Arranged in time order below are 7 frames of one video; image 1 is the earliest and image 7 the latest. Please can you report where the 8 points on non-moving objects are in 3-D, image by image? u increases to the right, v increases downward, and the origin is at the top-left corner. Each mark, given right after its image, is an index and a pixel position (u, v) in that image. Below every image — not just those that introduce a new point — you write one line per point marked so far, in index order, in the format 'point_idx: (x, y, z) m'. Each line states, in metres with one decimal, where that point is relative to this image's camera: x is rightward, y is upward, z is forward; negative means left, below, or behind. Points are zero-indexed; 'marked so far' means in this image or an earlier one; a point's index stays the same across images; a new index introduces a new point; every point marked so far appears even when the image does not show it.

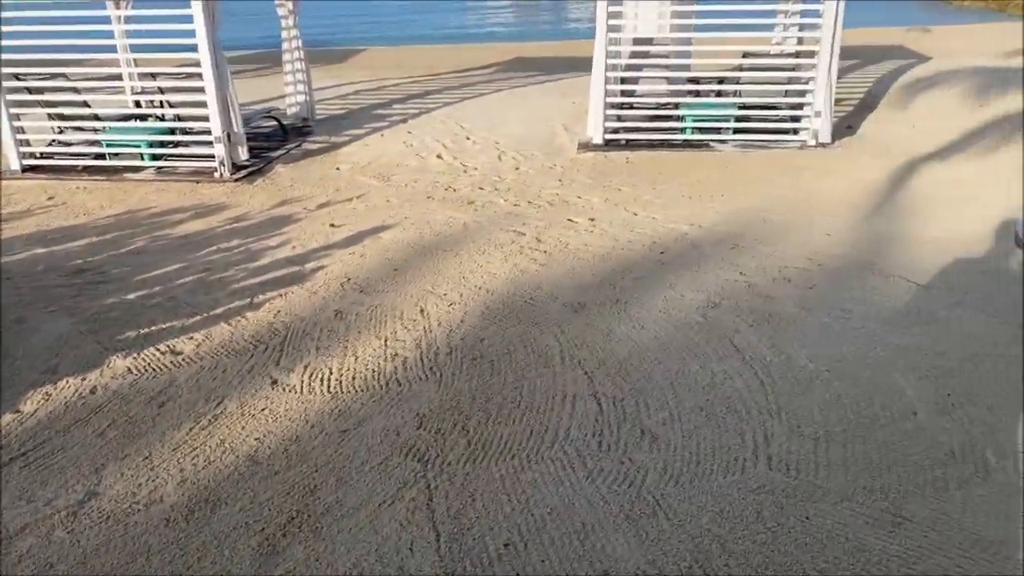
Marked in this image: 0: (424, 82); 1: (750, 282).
0: (-1.5, +3.4, +13.3) m
1: (+1.2, 0.0, +4.2) m
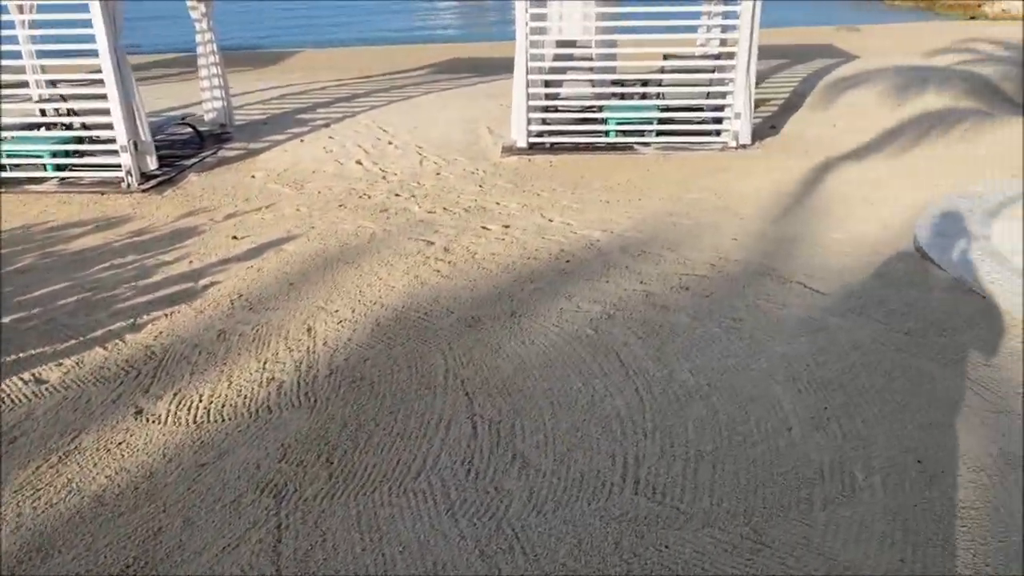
0: (-2.6, +3.3, +13.1) m
1: (+0.7, 0.0, +4.1) m
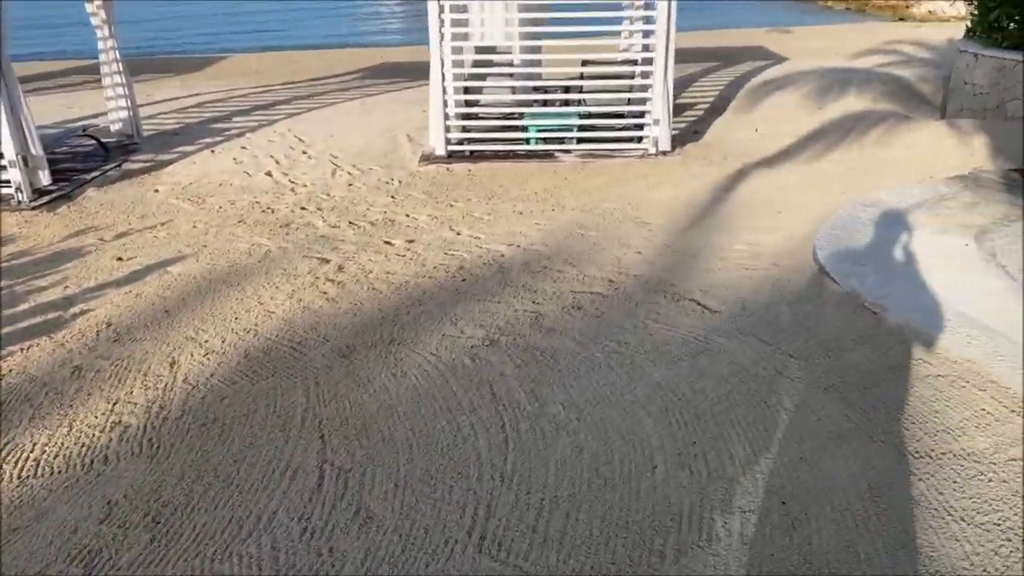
0: (-3.7, +3.1, +12.7) m
1: (+0.1, -0.1, +3.9) m
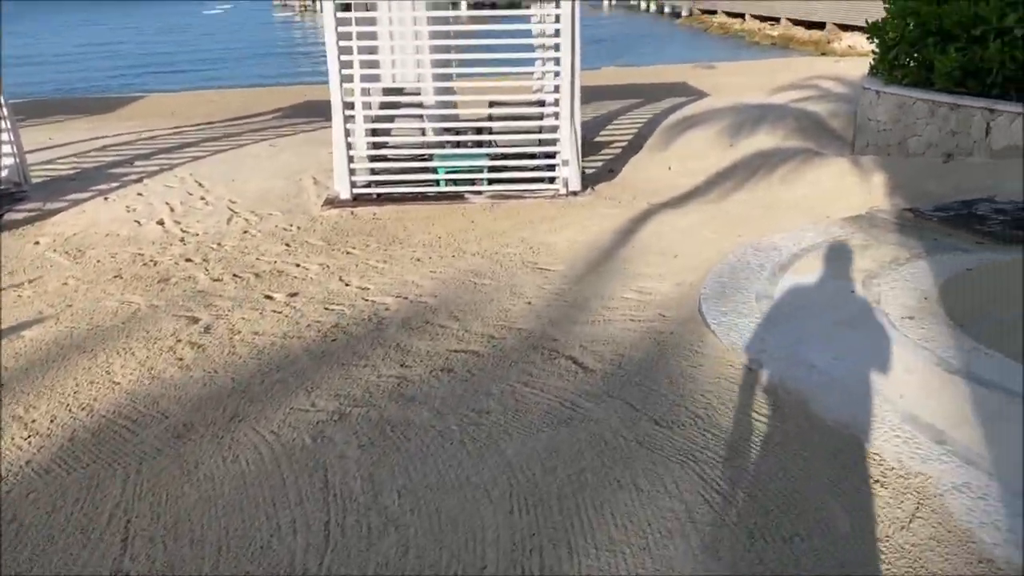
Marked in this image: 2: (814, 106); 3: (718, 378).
0: (-4.9, +2.4, +12.3) m
1: (-0.5, -0.4, +3.7) m
2: (+4.4, +2.7, +11.9) m
3: (+0.9, -0.4, +3.5) m
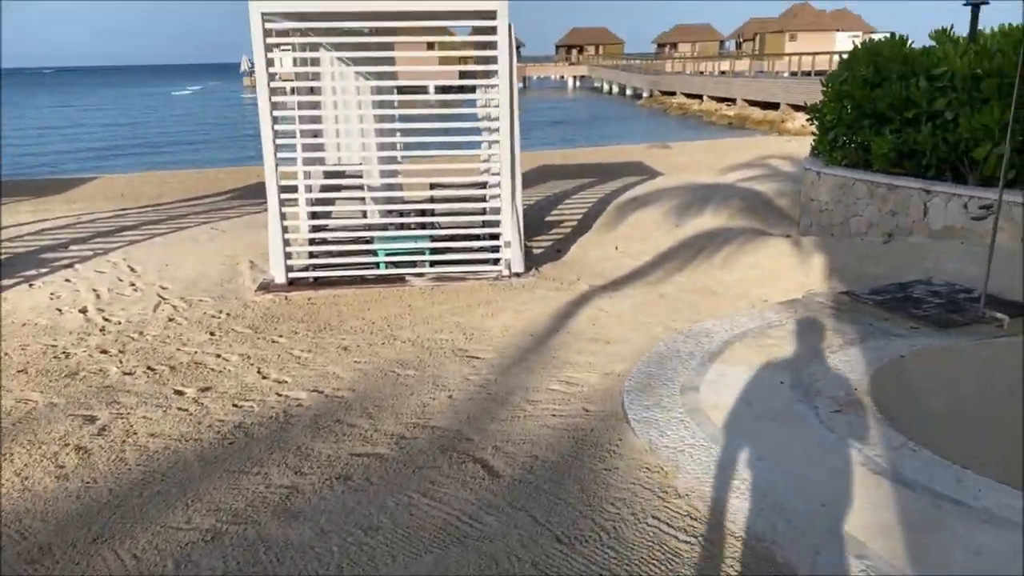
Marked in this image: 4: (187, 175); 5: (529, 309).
0: (-5.7, +1.1, +12.1) m
1: (-0.9, -0.8, +3.4) m
2: (+3.7, +1.5, +12.1) m
3: (+0.5, -0.8, +3.3) m
4: (-7.0, +2.4, +17.4) m
5: (+0.1, -0.2, +6.6) m
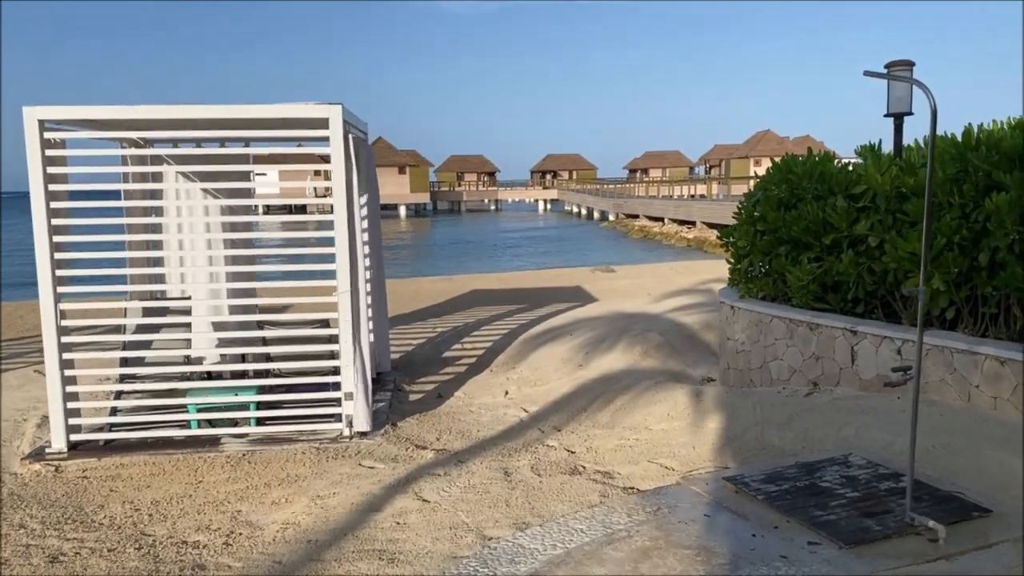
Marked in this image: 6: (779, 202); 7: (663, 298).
0: (-7.0, -0.8, +10.5) m
1: (-2.1, -1.5, +1.7) m
2: (+2.4, -0.4, +10.8) m
3: (-0.7, -1.4, +1.7) m
4: (-8.5, -0.3, +15.9) m
5: (-1.1, -1.3, +5.1) m
6: (+2.4, +0.8, +7.1) m
7: (+2.6, -0.2, +13.7) m
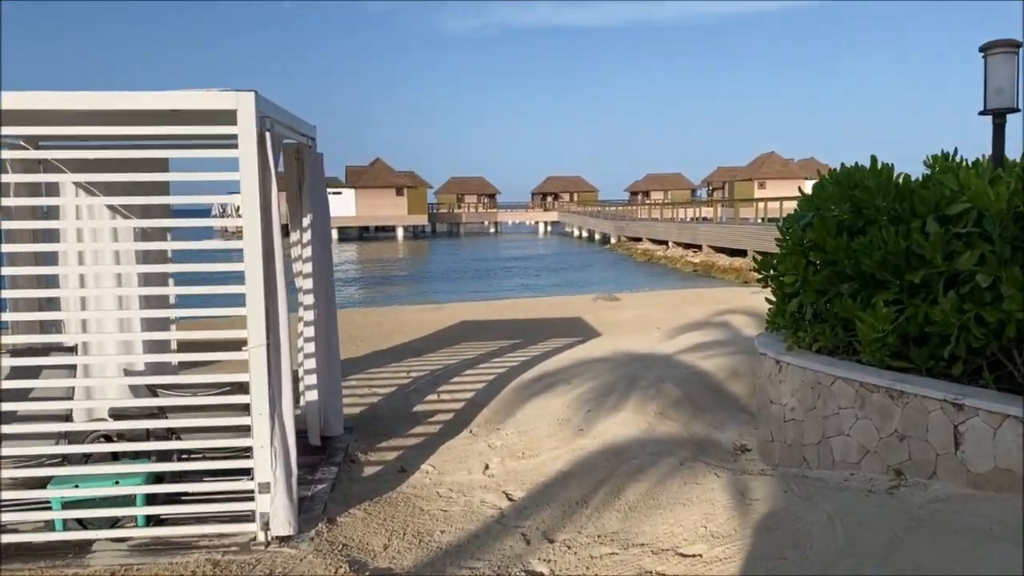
0: (-7.2, -1.2, +8.8) m
1: (-2.2, -1.6, 0.0) m
2: (+2.2, -0.8, +9.1) m
3: (-0.8, -1.6, -0.1) m
4: (-8.6, -0.8, +14.3) m
5: (-1.2, -1.5, +3.4) m
6: (+2.2, +0.4, +5.5) m
7: (+2.4, -0.7, +12.0) m
